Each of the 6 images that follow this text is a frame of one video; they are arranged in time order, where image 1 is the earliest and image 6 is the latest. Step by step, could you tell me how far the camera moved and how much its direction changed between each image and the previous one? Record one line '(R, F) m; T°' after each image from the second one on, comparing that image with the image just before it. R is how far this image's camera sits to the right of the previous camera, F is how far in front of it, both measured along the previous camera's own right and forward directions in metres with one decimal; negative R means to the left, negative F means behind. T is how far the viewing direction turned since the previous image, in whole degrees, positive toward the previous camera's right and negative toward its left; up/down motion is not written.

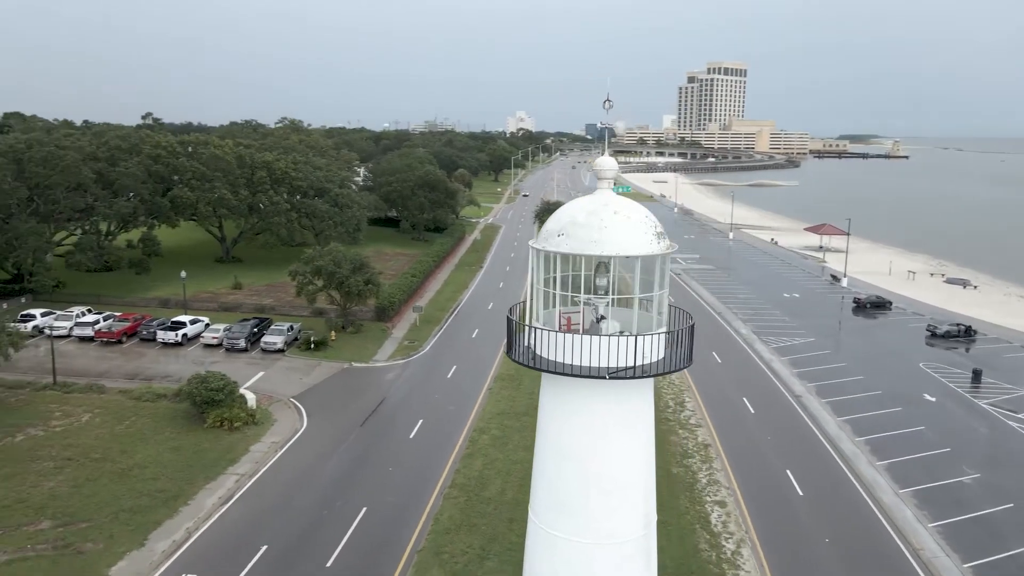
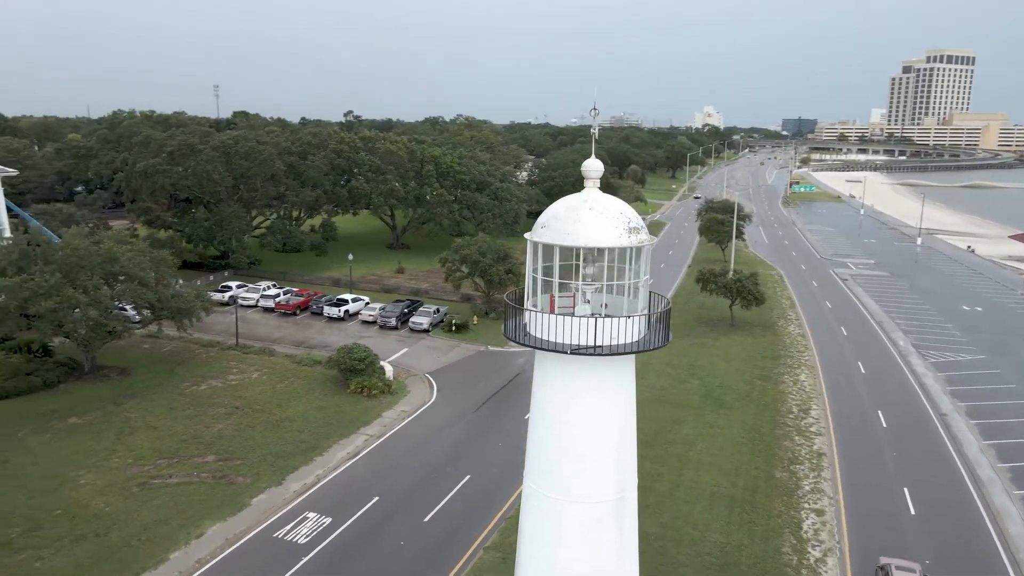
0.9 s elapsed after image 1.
(+2.3, -1.0) m; -14°
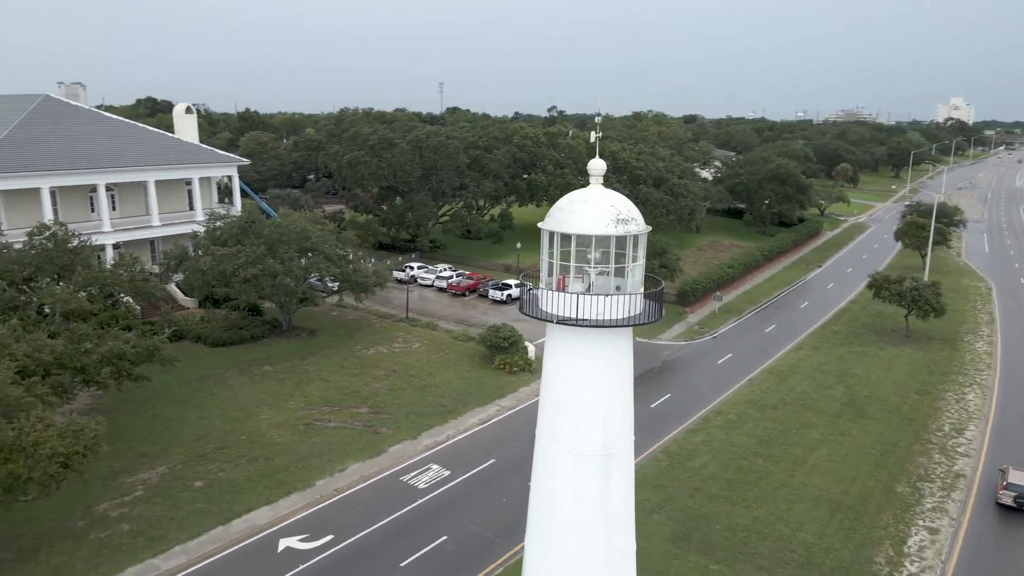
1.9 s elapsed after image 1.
(+2.7, -1.3) m; -16°
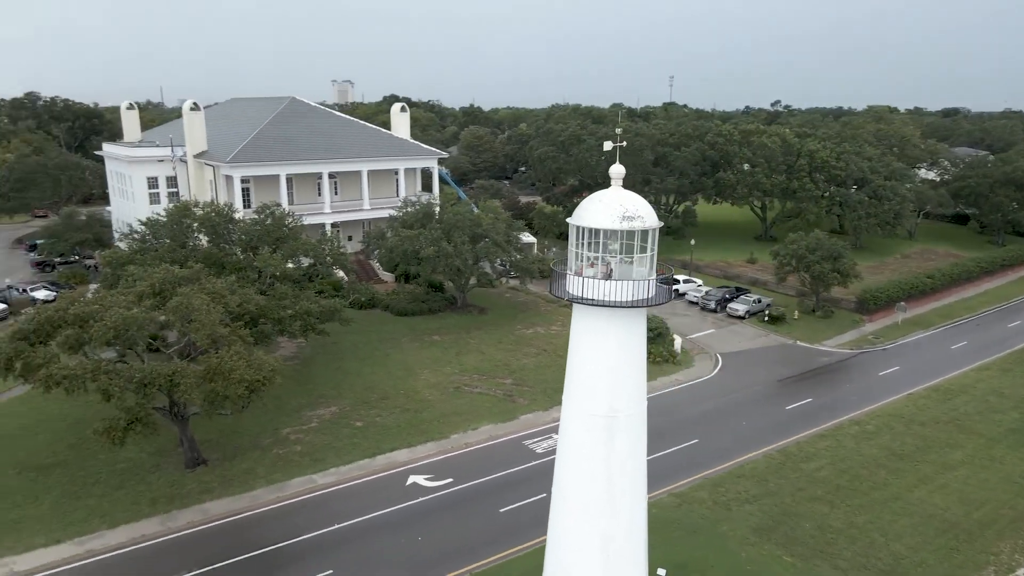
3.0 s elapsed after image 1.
(+3.2, -1.7) m; -17°
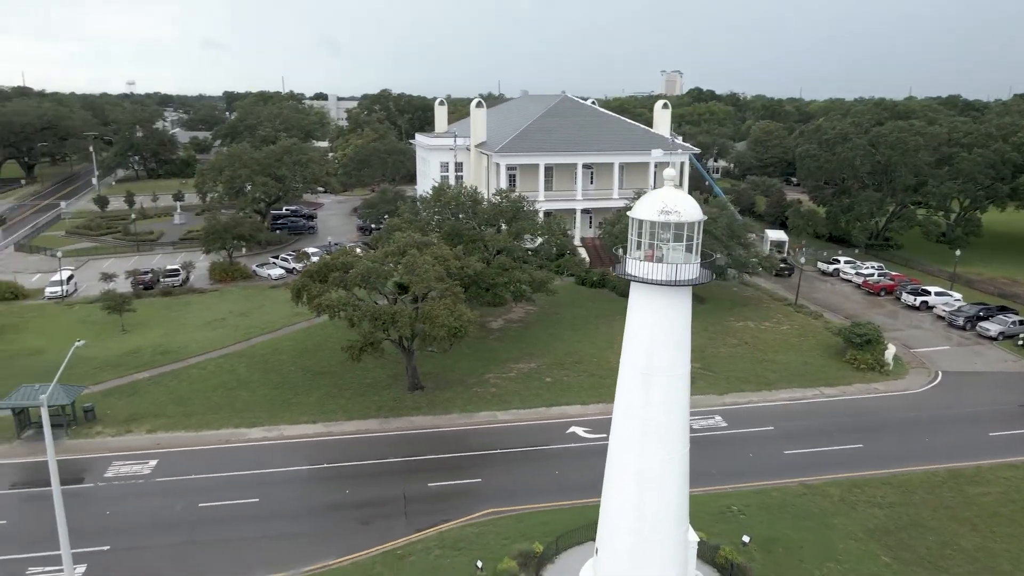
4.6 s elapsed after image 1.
(+5.0, -2.6) m; -24°
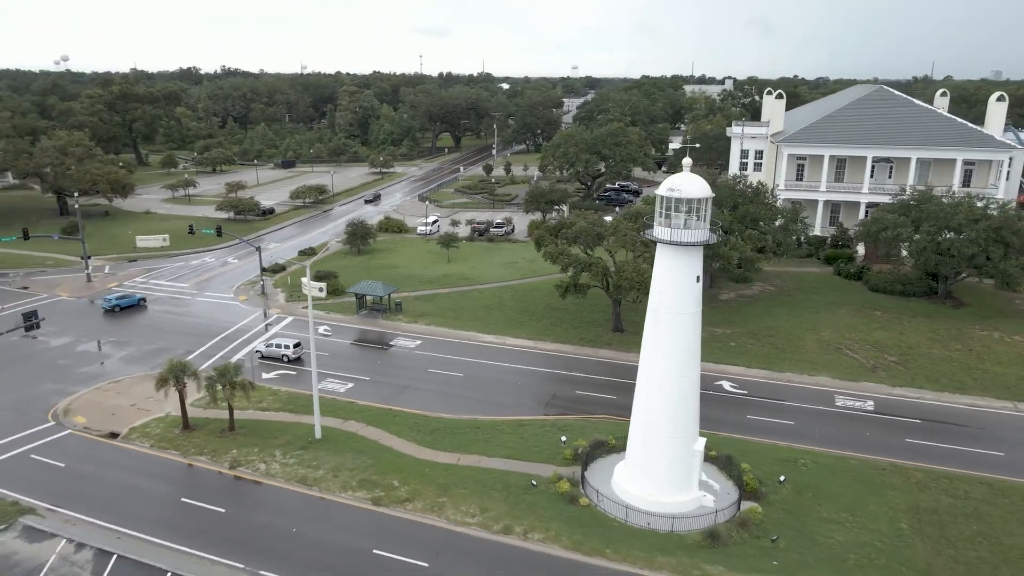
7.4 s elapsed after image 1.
(+9.4, -4.4) m; -30°
